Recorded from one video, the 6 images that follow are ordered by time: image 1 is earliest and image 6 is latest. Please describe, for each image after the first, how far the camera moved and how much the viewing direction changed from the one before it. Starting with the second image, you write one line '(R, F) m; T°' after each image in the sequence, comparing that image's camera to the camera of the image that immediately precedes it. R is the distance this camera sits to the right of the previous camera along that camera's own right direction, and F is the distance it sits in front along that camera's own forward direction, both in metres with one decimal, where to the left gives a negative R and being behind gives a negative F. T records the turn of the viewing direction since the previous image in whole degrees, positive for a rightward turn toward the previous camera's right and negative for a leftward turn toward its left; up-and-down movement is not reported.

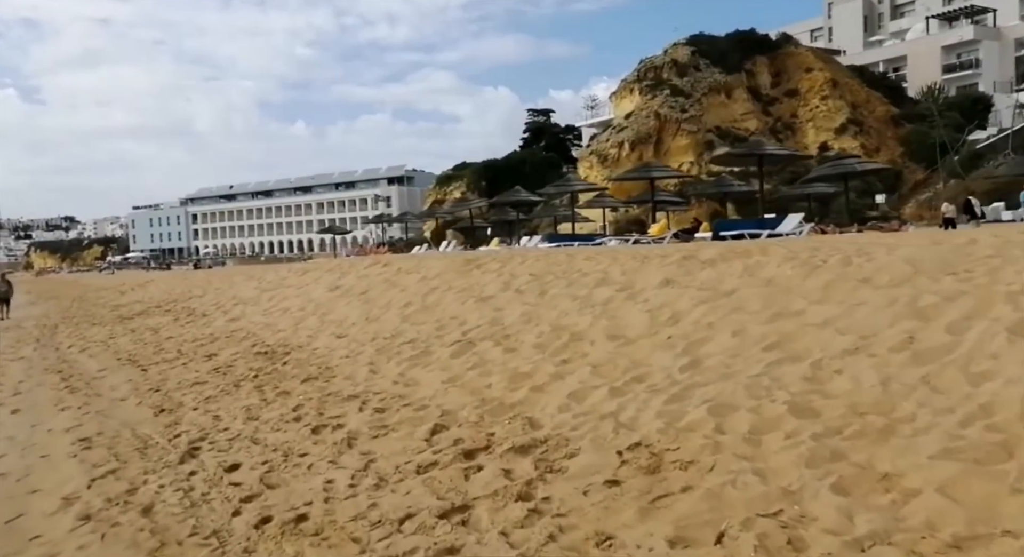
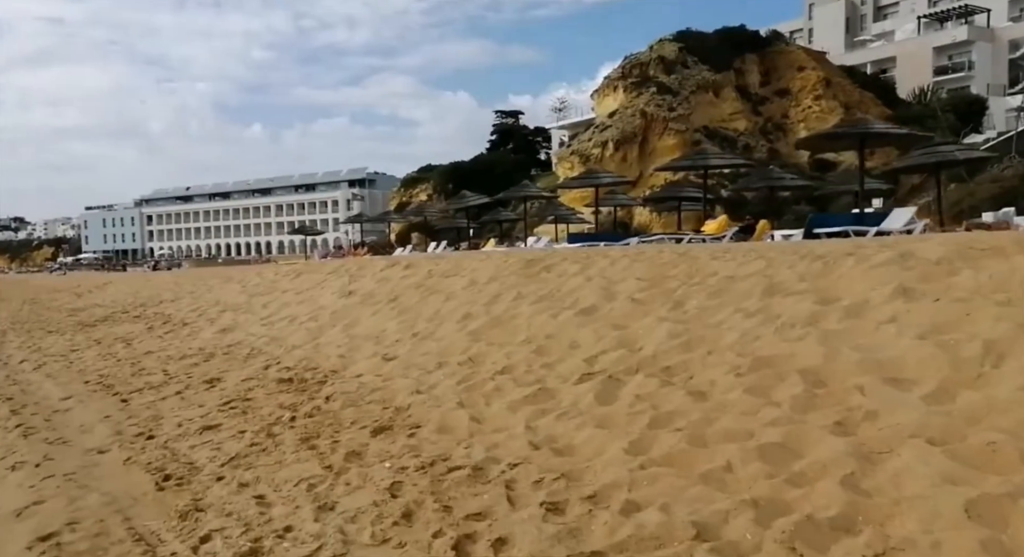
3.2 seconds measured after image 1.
(-1.3, +2.6) m; +2°
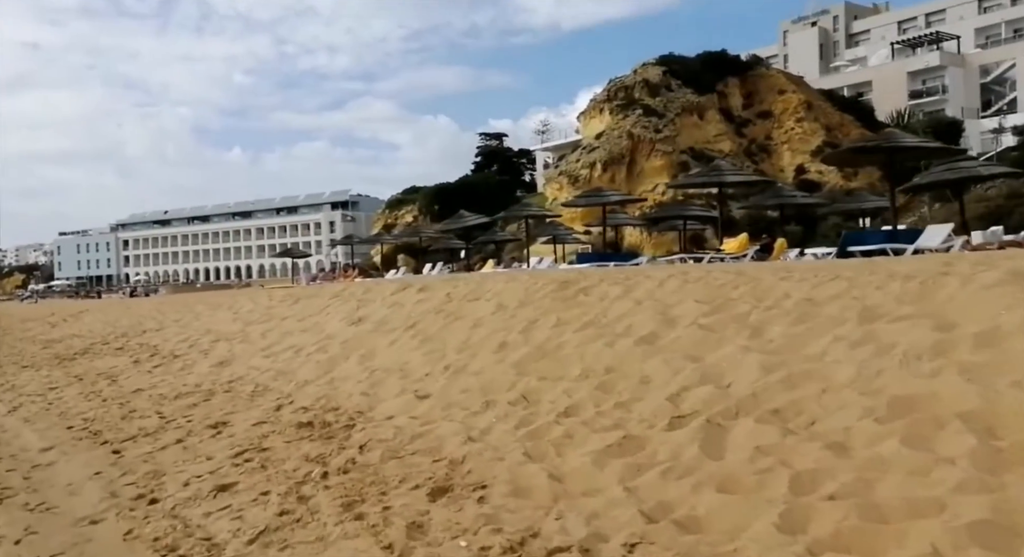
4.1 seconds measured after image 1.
(-0.5, +0.9) m; +1°
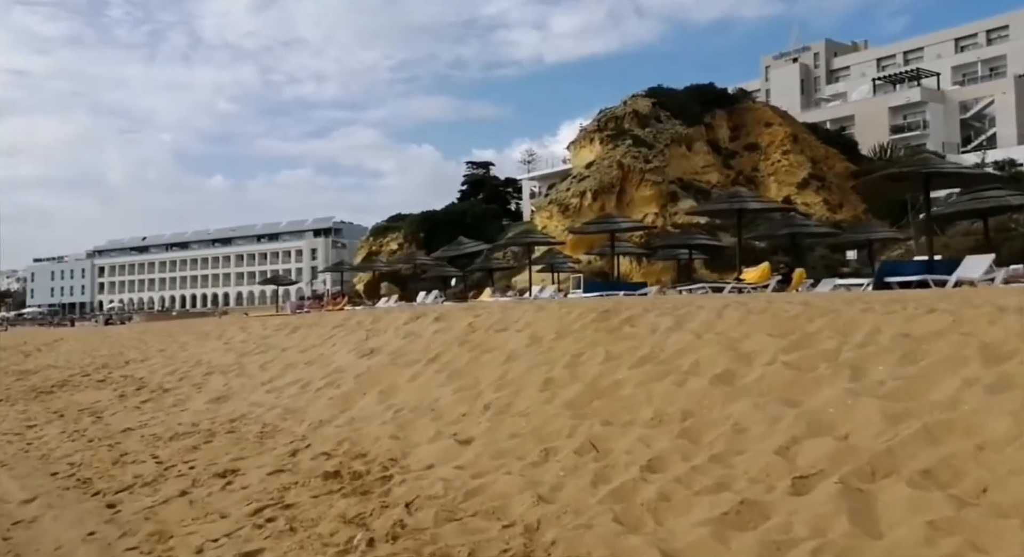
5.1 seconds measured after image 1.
(-0.5, +0.9) m; +1°
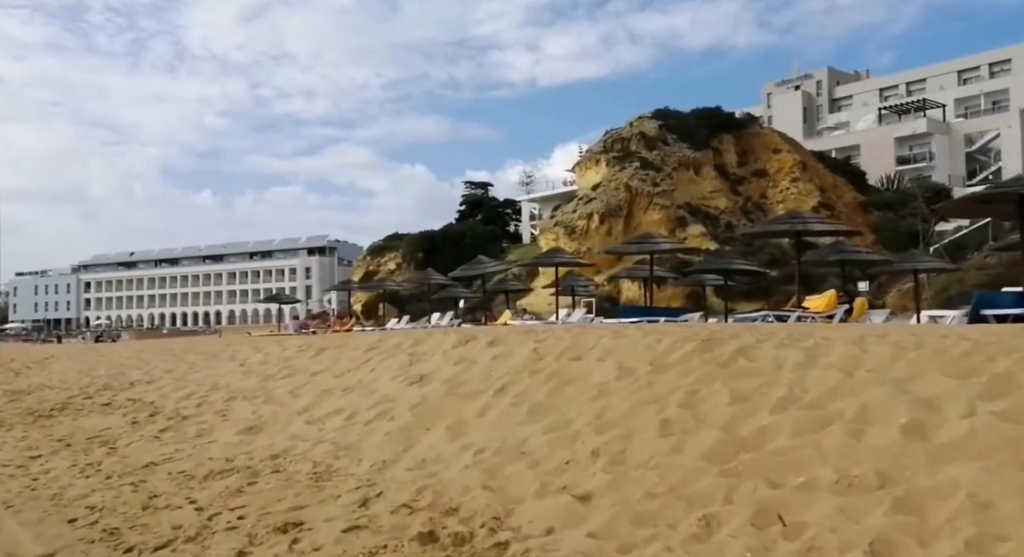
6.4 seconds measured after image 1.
(-0.9, +1.2) m; 0°
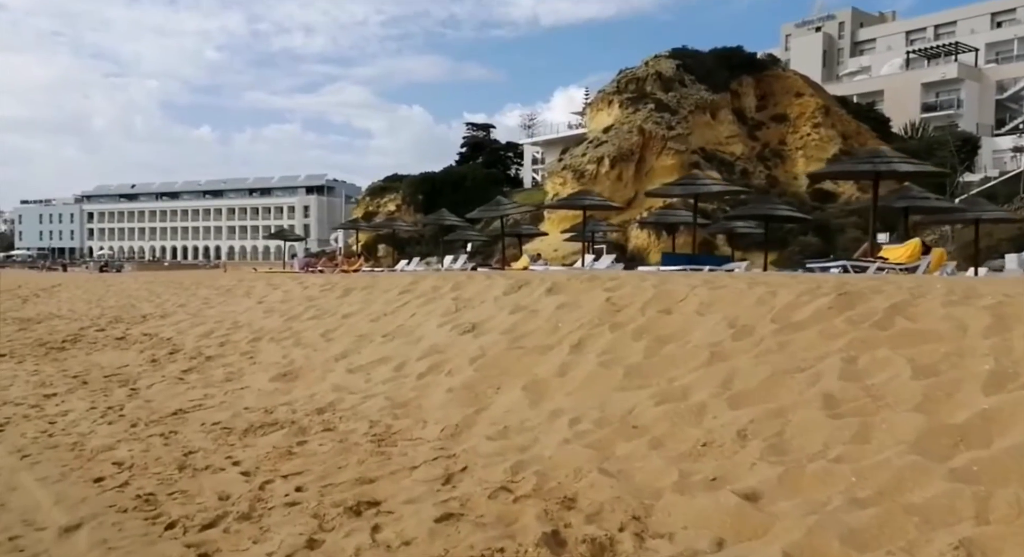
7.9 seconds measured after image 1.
(-0.8, +1.5) m; 0°
